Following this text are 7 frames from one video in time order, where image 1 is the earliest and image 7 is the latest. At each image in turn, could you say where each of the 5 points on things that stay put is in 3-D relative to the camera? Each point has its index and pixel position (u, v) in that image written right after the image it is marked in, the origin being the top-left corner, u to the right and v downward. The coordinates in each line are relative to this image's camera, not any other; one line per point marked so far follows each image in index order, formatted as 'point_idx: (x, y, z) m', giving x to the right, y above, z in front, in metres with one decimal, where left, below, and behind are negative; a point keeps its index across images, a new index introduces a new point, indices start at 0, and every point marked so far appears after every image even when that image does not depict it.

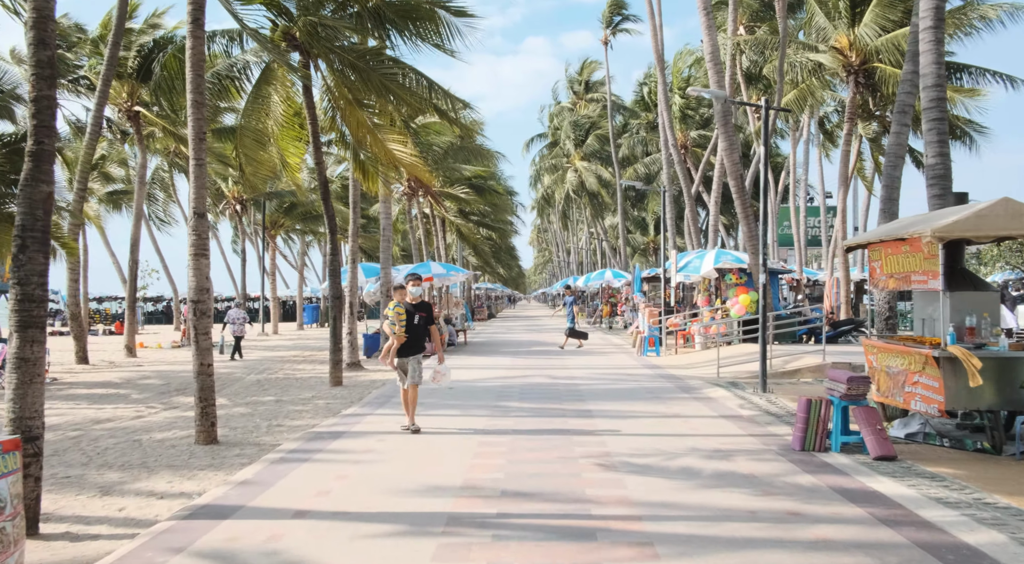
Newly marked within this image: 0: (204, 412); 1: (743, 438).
0: (-3.3, -1.4, +8.5) m
1: (+2.2, -1.5, +7.7) m
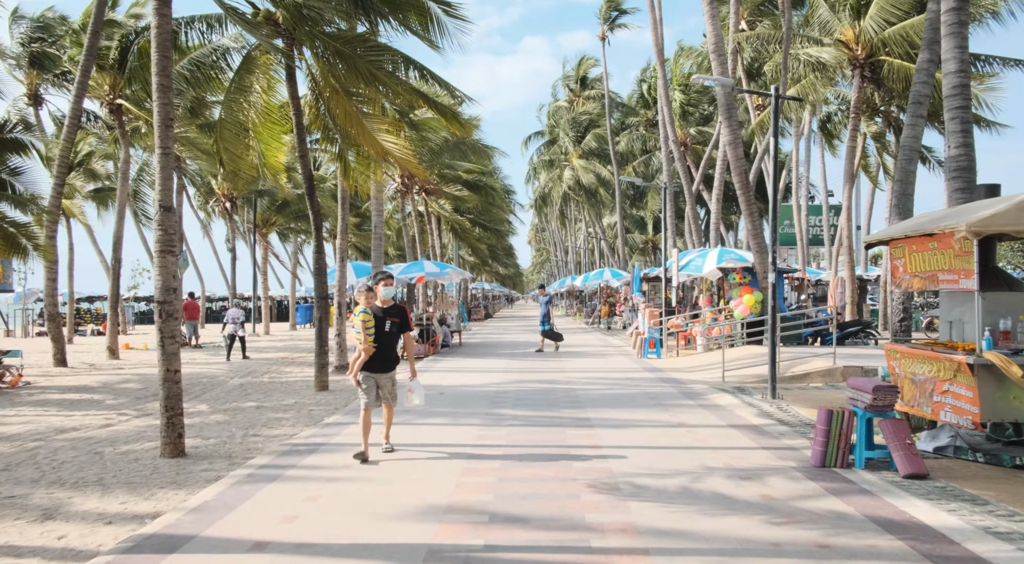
0: (-3.4, -1.4, +7.8) m
1: (+2.2, -1.5, +7.0) m
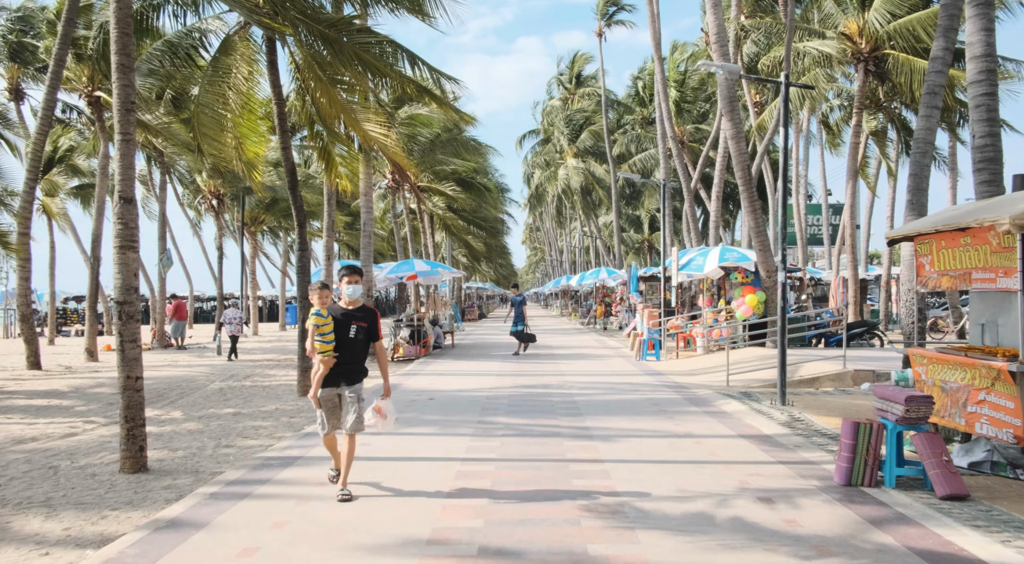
0: (-3.5, -1.4, +7.2) m
1: (+2.1, -1.5, +6.4) m
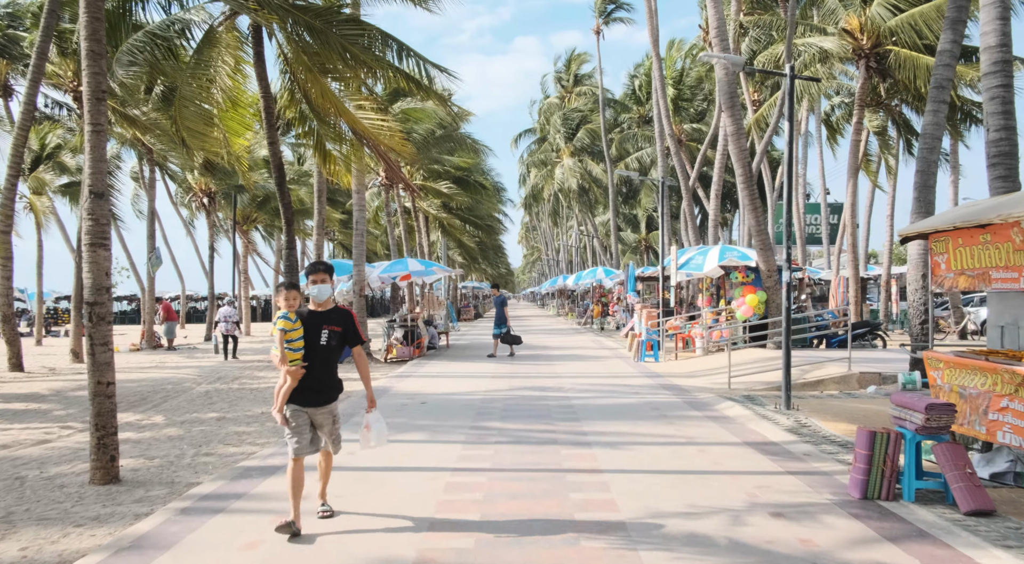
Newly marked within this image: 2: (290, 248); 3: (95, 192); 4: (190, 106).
0: (-3.5, -1.4, +6.8) m
1: (+2.1, -1.5, +6.0) m
2: (-3.5, +0.5, +12.2) m
3: (-3.6, +0.8, +6.9) m
4: (-4.4, +2.4, +10.7) m
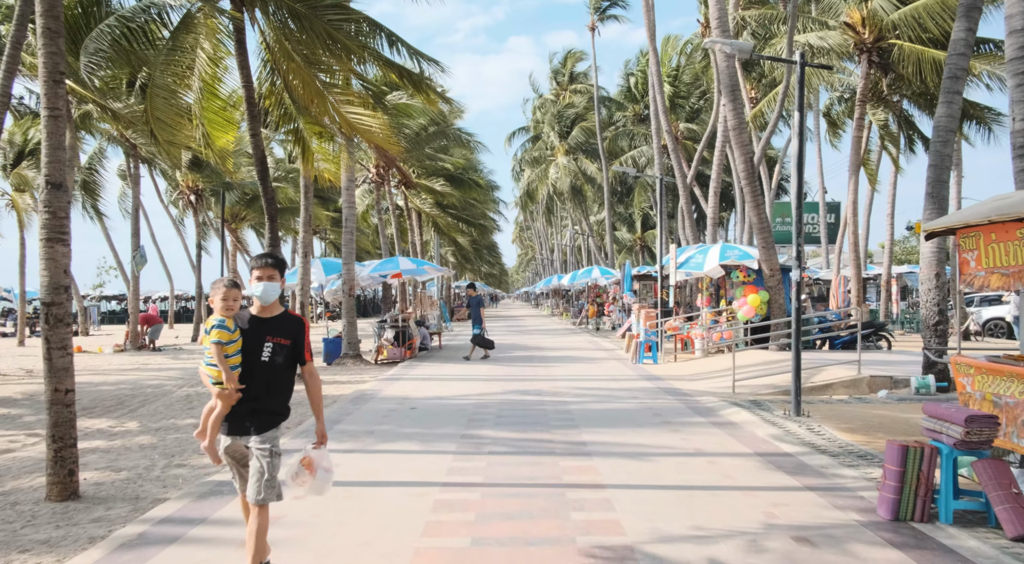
0: (-3.6, -1.4, +6.2) m
1: (+2.0, -1.5, +5.5) m
2: (-3.5, +0.5, +11.7) m
3: (-3.7, +0.8, +6.3) m
4: (-4.4, +2.4, +10.1) m
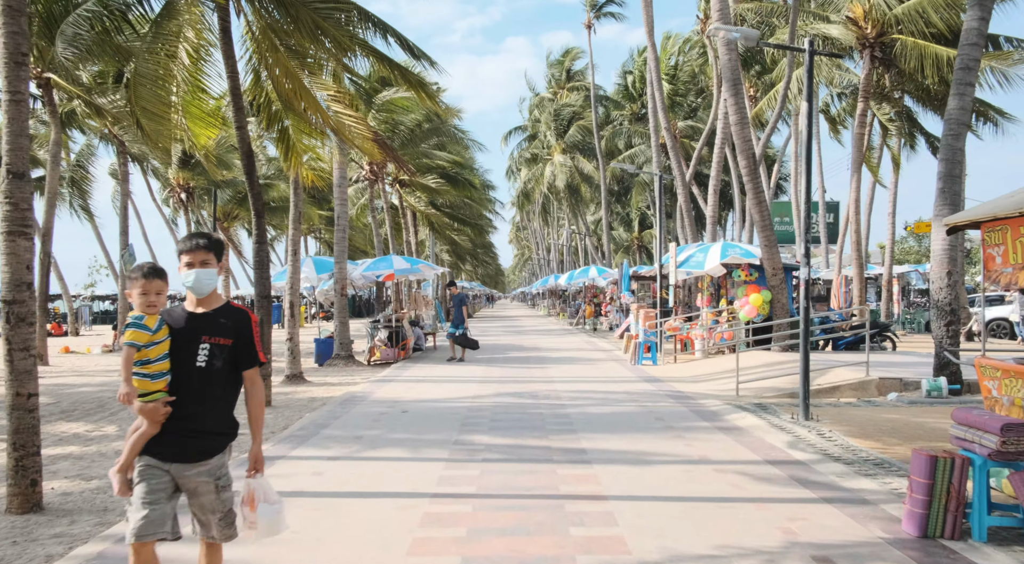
0: (-3.6, -1.3, +5.8) m
1: (+2.0, -1.5, +5.1) m
2: (-3.6, +0.6, +11.2) m
3: (-3.7, +0.8, +5.9) m
4: (-4.5, +2.4, +9.7) m
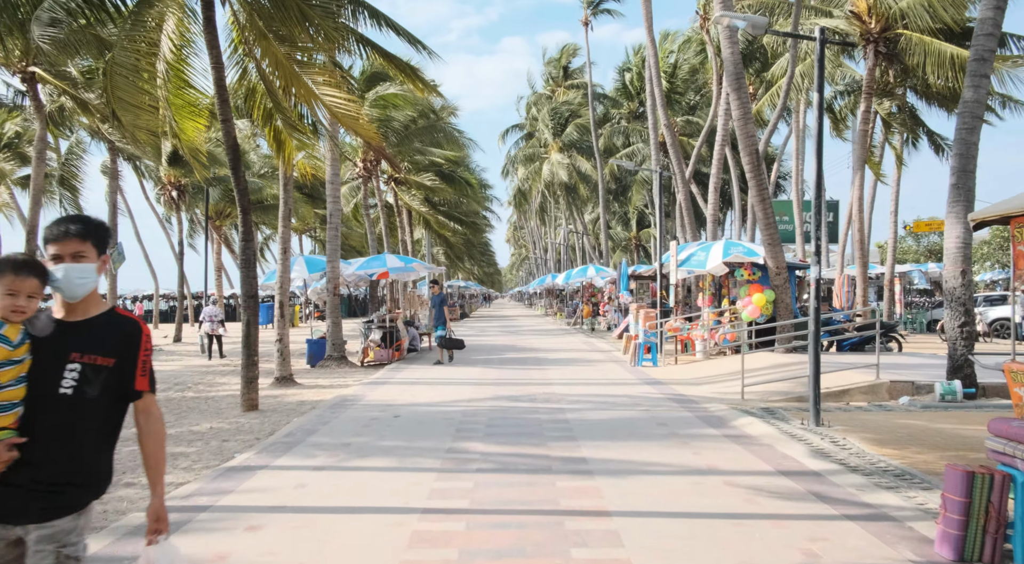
0: (-3.6, -1.3, +5.3) m
1: (+2.0, -1.5, +4.7) m
2: (-3.6, +0.6, +10.8) m
3: (-3.7, +0.8, +5.4) m
4: (-4.5, +2.4, +9.3) m
